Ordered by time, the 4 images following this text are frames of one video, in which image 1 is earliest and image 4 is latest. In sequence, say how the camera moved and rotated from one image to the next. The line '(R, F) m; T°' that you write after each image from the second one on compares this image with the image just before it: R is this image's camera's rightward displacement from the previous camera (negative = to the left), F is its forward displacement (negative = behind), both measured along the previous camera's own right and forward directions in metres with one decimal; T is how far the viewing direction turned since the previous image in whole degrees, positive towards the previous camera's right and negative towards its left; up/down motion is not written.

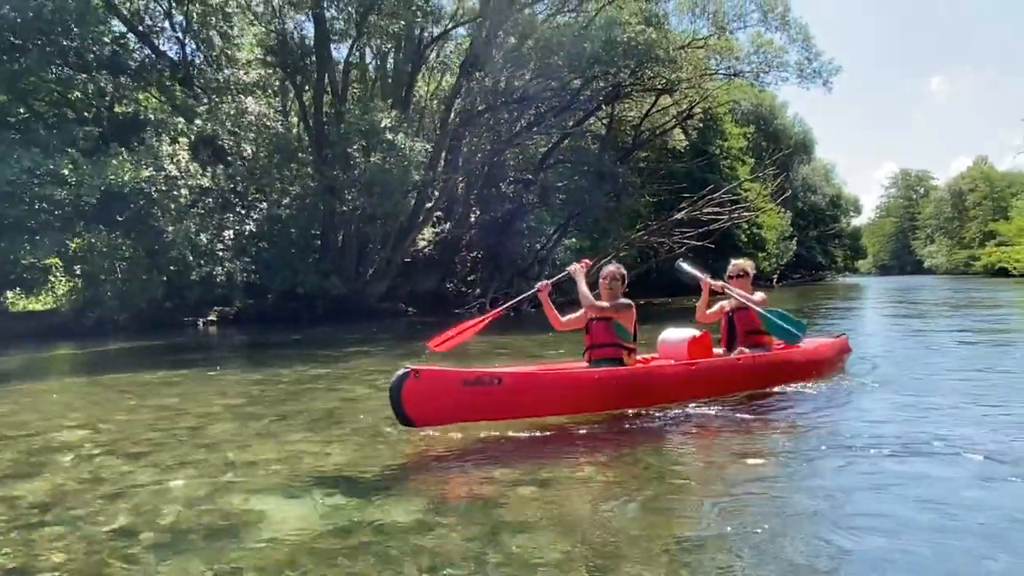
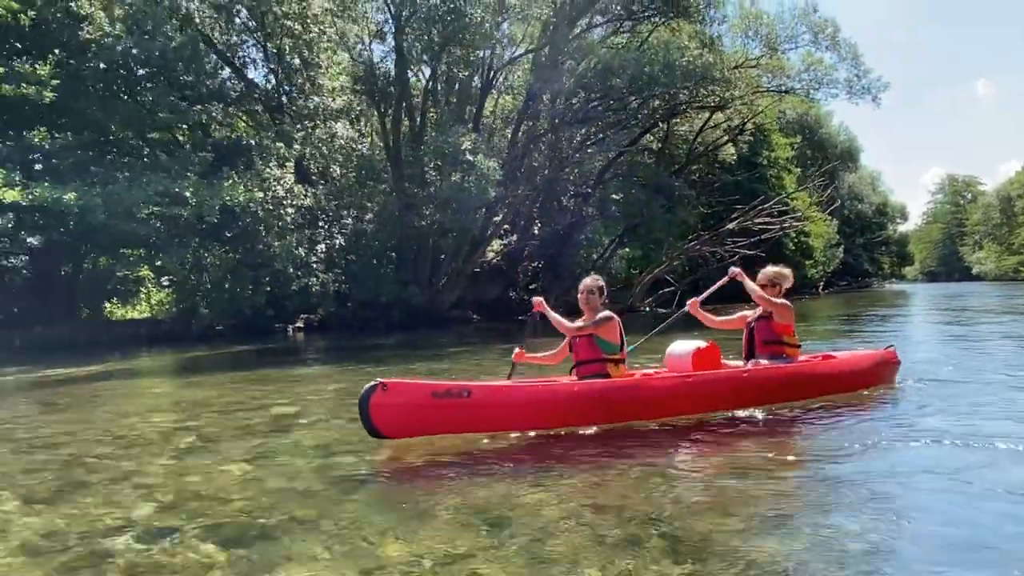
(-0.6, -1.4) m; -3°
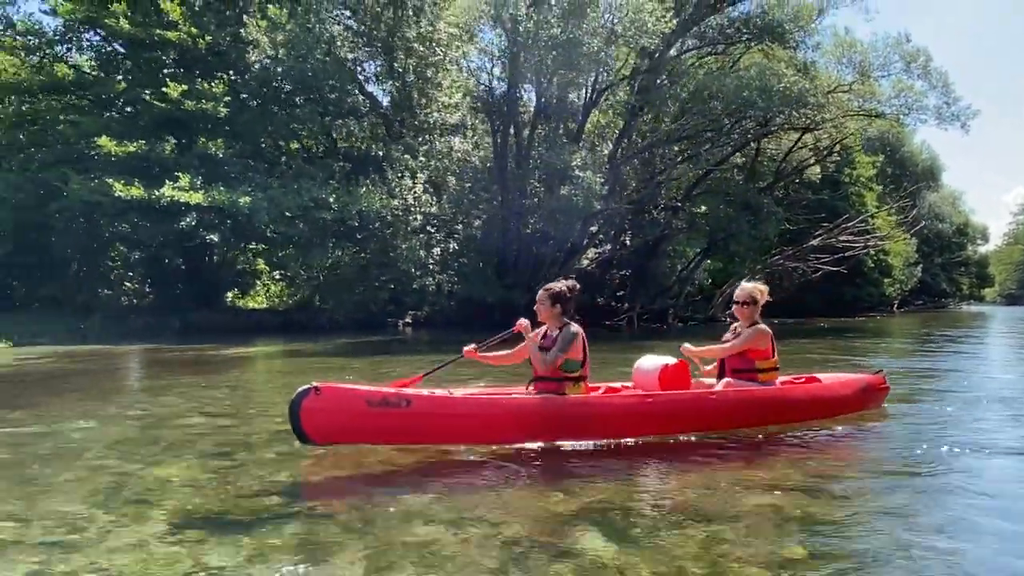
(-0.9, -1.6) m; -4°
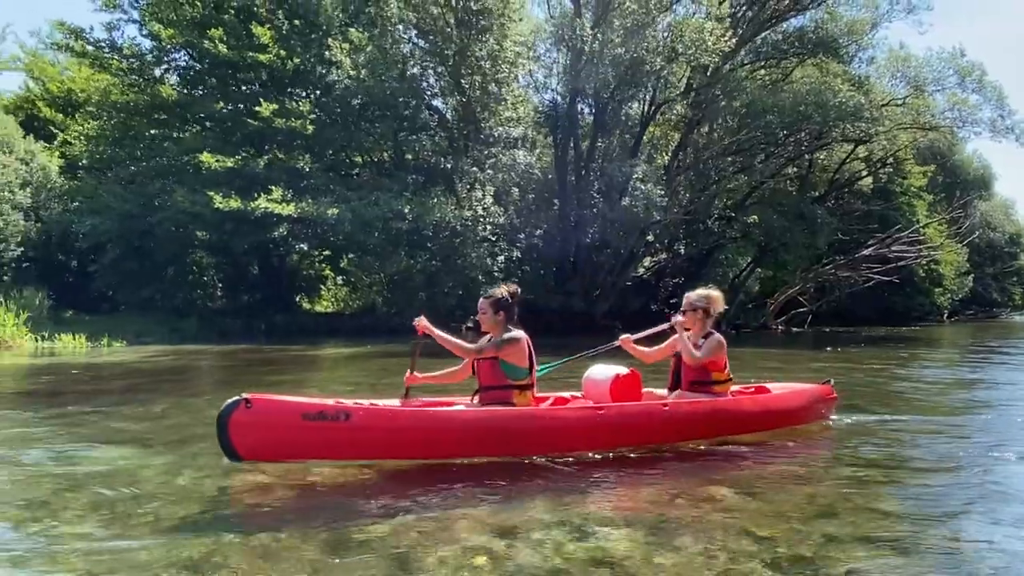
(-0.5, -0.9) m; -3°
